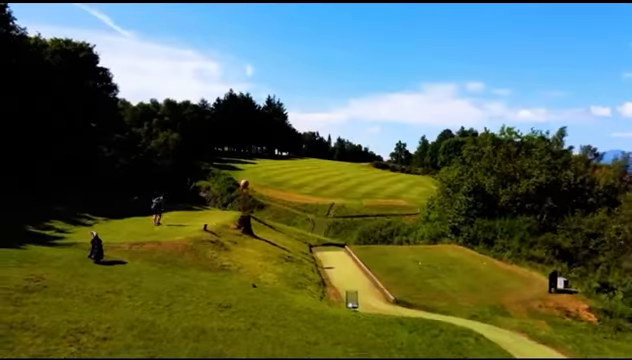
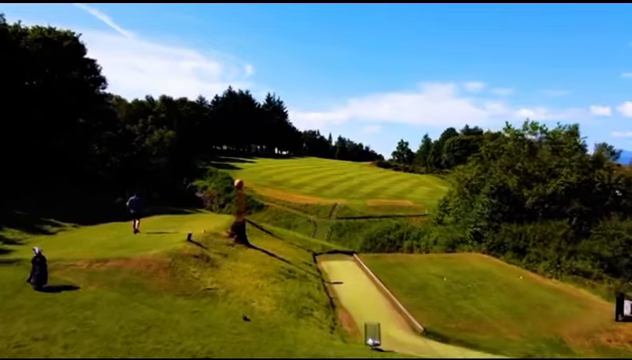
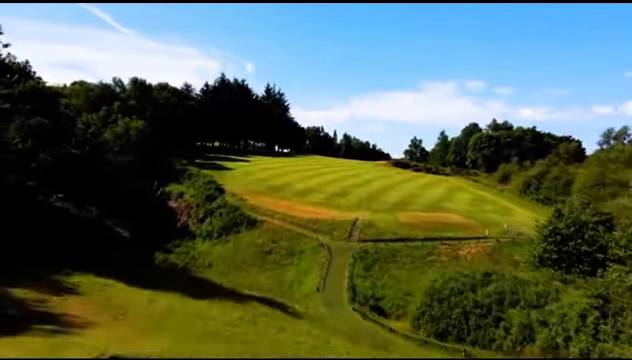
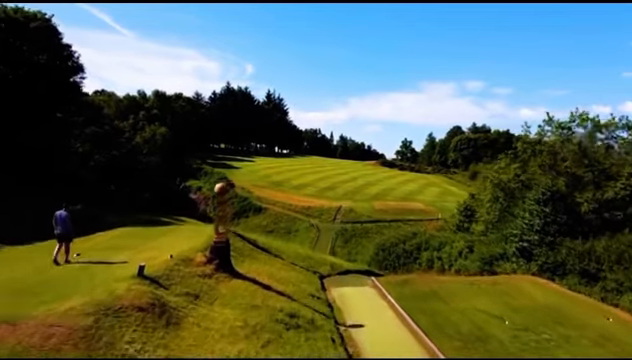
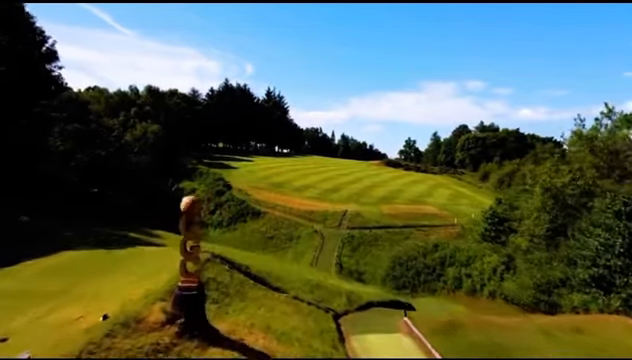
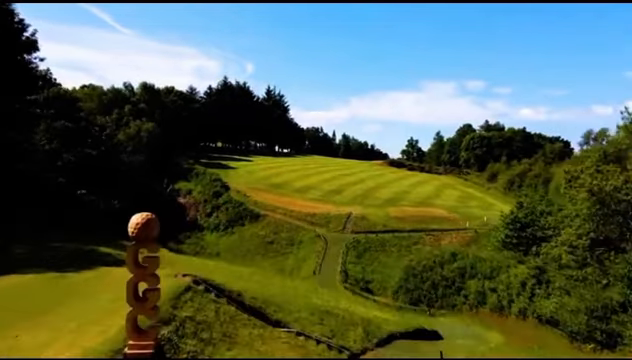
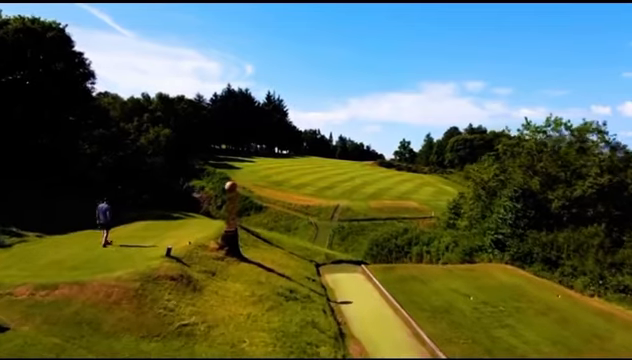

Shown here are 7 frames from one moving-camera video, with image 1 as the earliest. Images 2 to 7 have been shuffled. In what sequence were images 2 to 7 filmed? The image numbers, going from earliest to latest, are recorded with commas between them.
2, 7, 4, 5, 6, 3
